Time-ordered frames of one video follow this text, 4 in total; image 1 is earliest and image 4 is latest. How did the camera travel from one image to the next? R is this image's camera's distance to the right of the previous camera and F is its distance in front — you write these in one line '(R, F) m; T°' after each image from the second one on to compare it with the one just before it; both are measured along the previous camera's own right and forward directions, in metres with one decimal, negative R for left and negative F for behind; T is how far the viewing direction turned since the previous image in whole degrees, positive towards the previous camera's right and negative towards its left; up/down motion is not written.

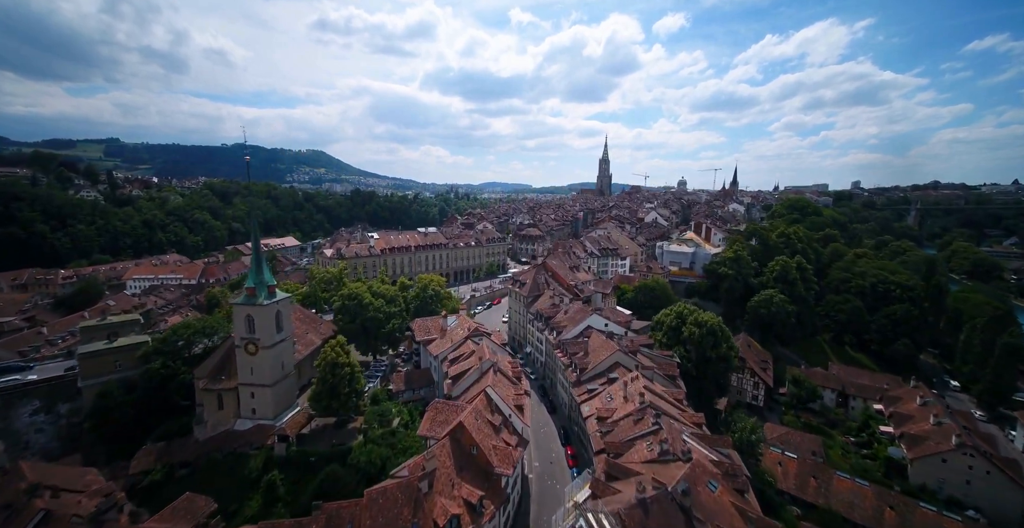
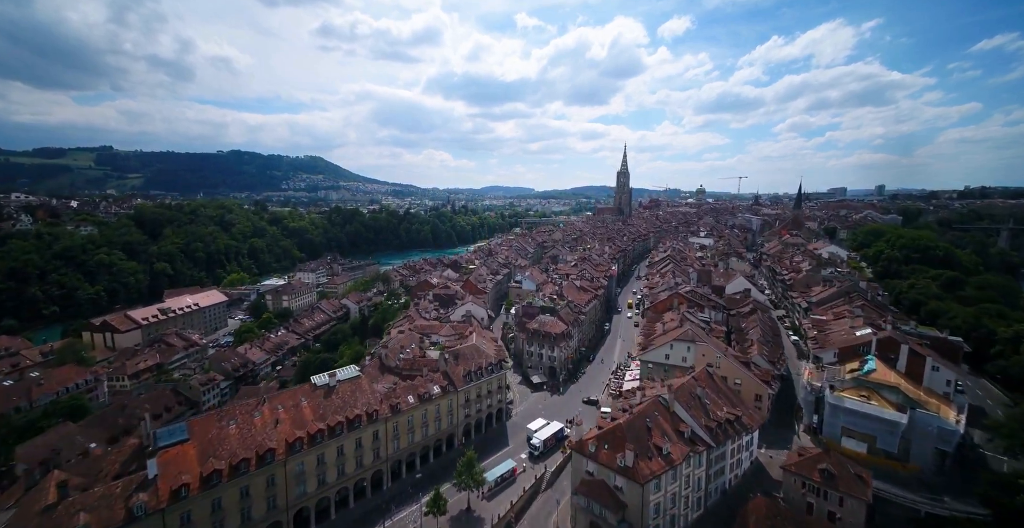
(+0.1, +27.4) m; -1°
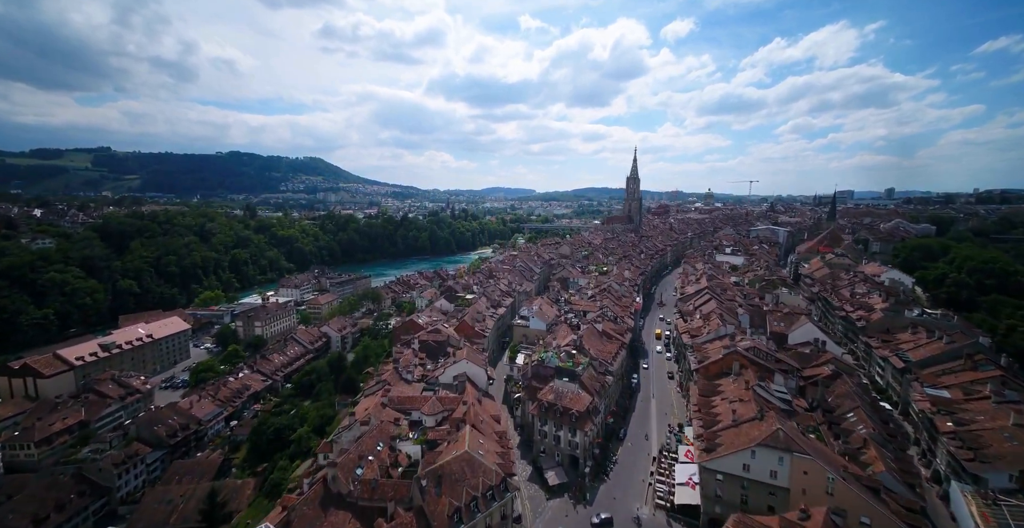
(-0.4, +9.8) m; 0°
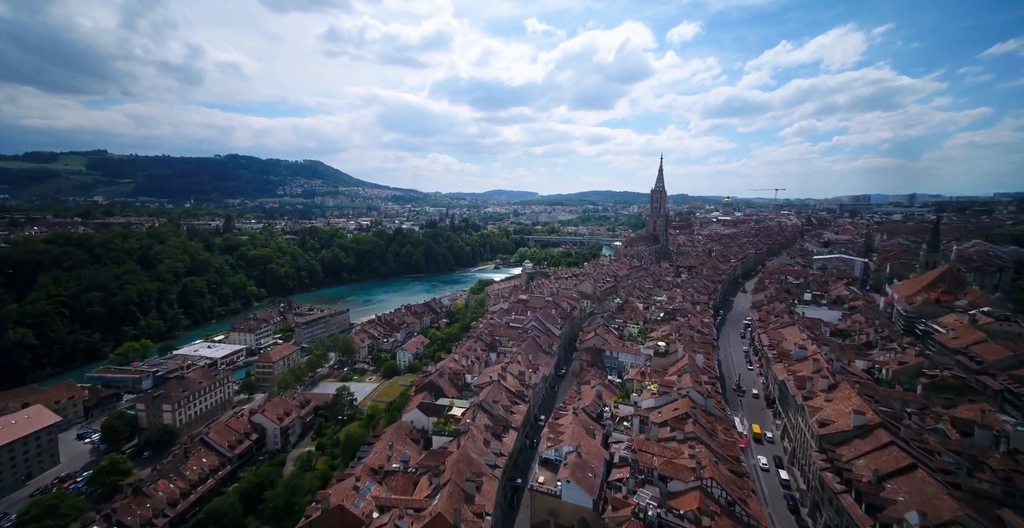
(-0.9, +20.6) m; 0°
